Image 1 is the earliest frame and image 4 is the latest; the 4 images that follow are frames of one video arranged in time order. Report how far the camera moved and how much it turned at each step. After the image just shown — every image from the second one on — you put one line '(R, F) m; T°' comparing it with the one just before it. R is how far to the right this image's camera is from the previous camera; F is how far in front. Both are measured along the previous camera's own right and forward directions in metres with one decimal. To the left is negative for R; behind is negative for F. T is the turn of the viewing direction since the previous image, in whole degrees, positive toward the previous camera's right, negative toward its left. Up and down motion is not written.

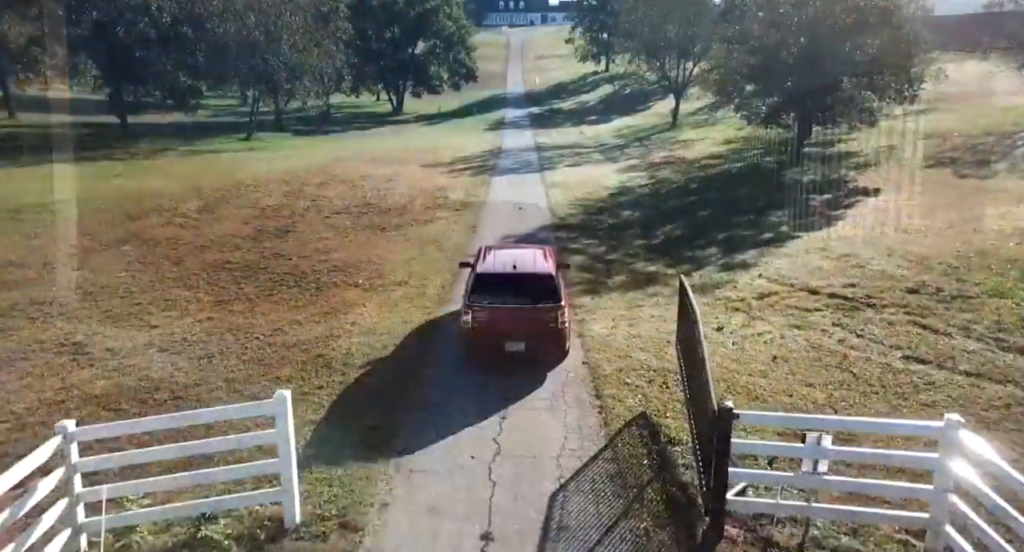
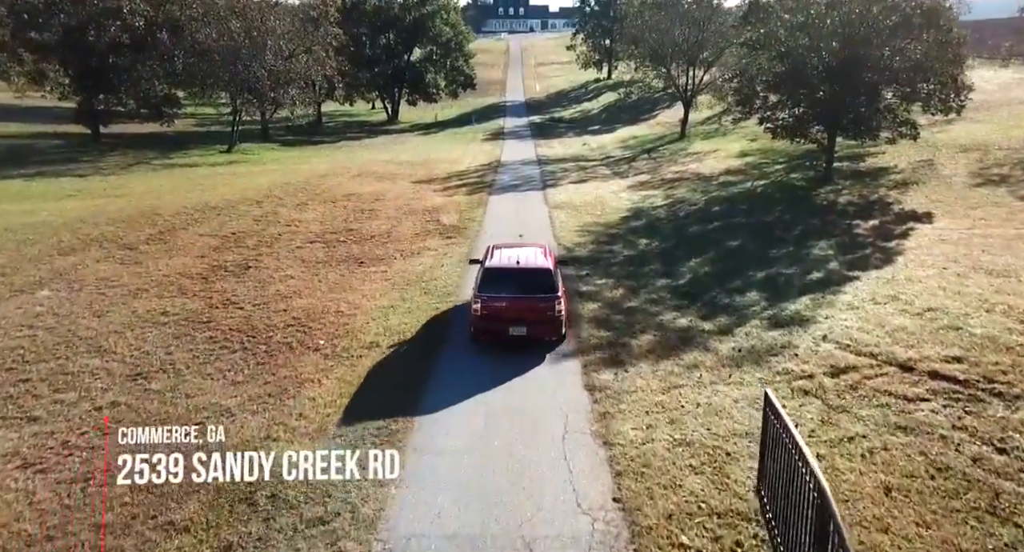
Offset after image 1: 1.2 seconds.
(0.0, +3.0) m; 0°
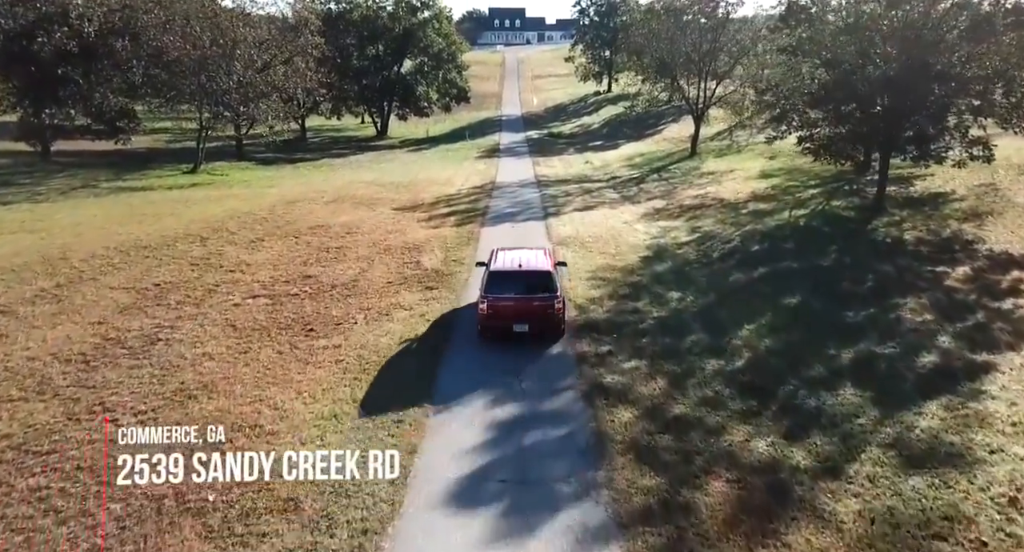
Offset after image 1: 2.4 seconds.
(0.0, +4.3) m; 0°
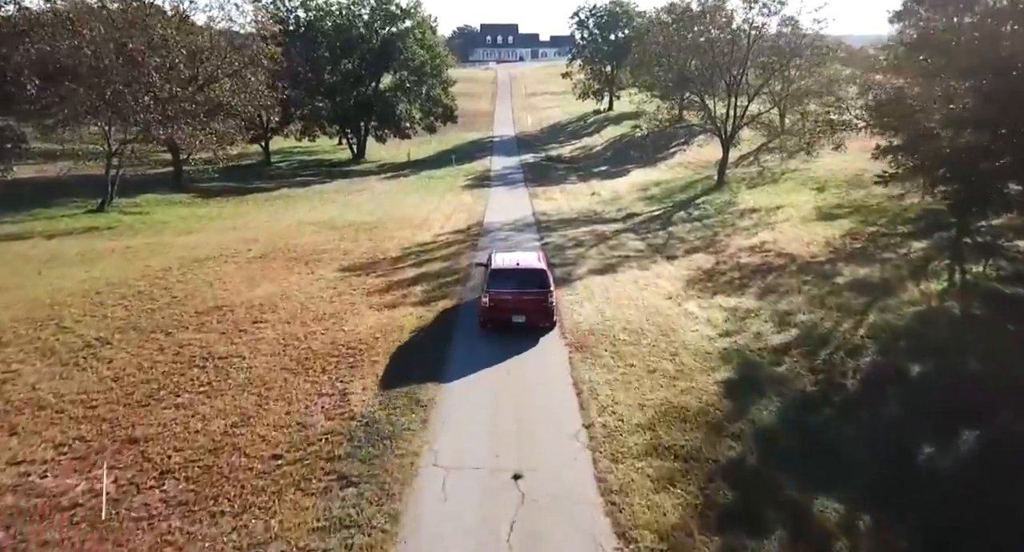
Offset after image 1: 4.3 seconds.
(0.0, +8.1) m; +1°
